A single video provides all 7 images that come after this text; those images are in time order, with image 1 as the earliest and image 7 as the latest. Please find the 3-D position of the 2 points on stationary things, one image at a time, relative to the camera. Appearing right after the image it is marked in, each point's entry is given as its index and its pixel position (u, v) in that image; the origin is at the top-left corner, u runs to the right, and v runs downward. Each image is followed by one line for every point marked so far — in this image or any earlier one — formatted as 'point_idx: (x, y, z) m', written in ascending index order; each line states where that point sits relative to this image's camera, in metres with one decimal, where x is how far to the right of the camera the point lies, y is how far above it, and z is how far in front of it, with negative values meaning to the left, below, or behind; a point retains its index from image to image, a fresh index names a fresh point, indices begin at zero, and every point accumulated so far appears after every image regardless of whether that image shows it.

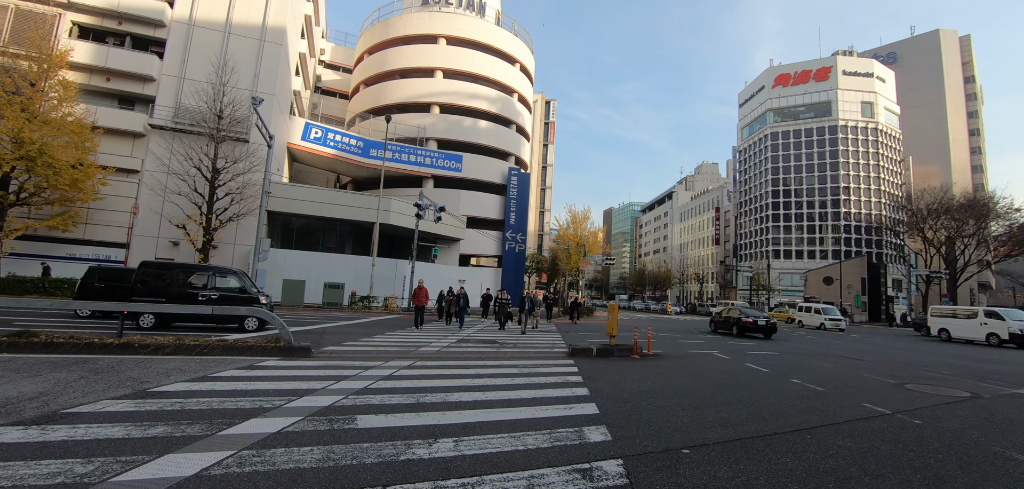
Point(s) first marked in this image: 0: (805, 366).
0: (+8.3, -3.5, +10.9) m
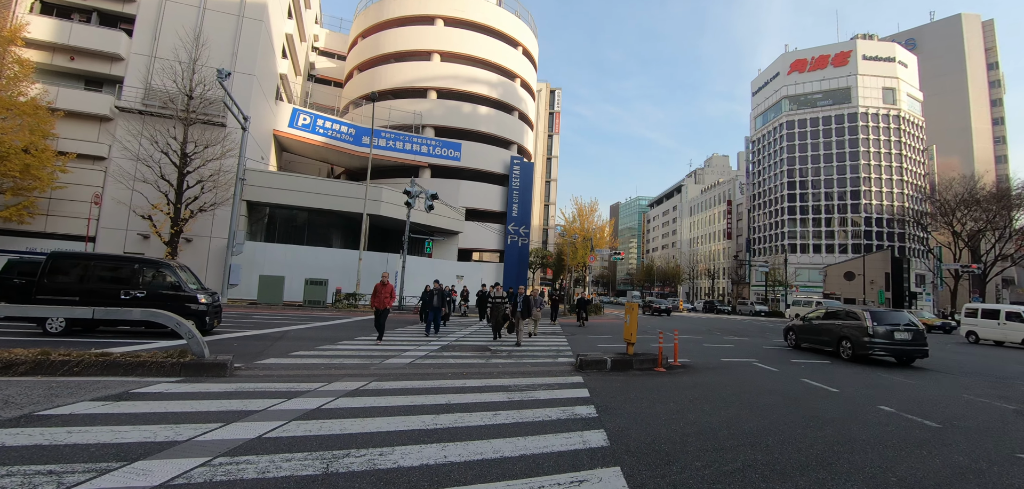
0: (+8.1, -3.0, +8.5) m
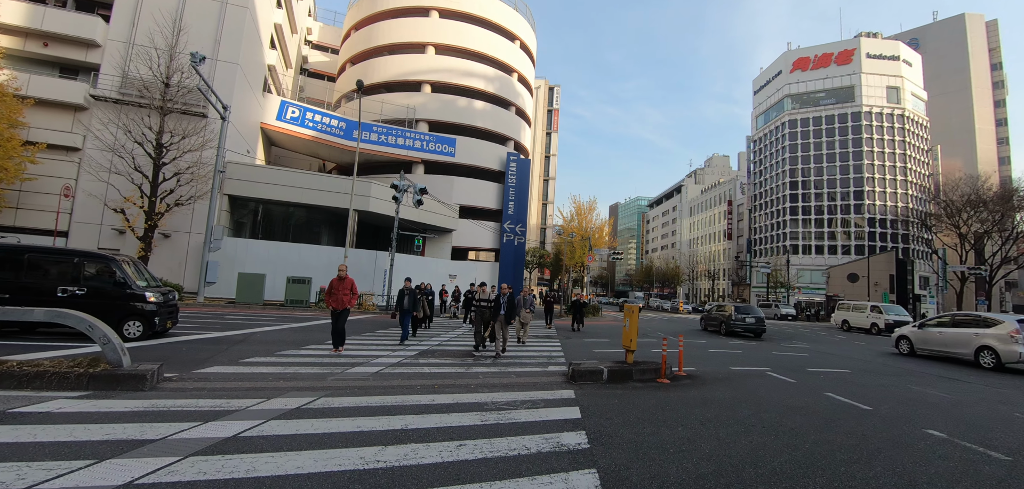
0: (+7.8, -2.9, +7.4) m
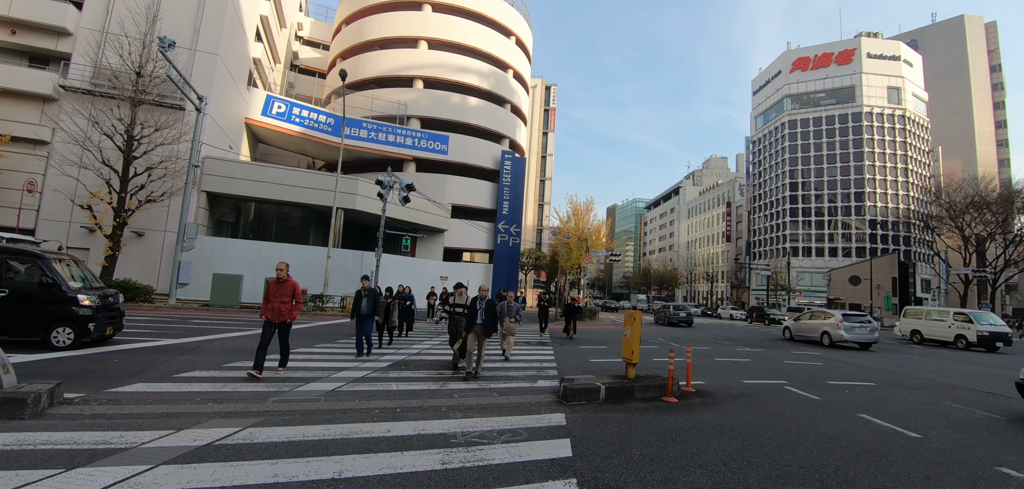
0: (+7.5, -2.9, +6.4) m
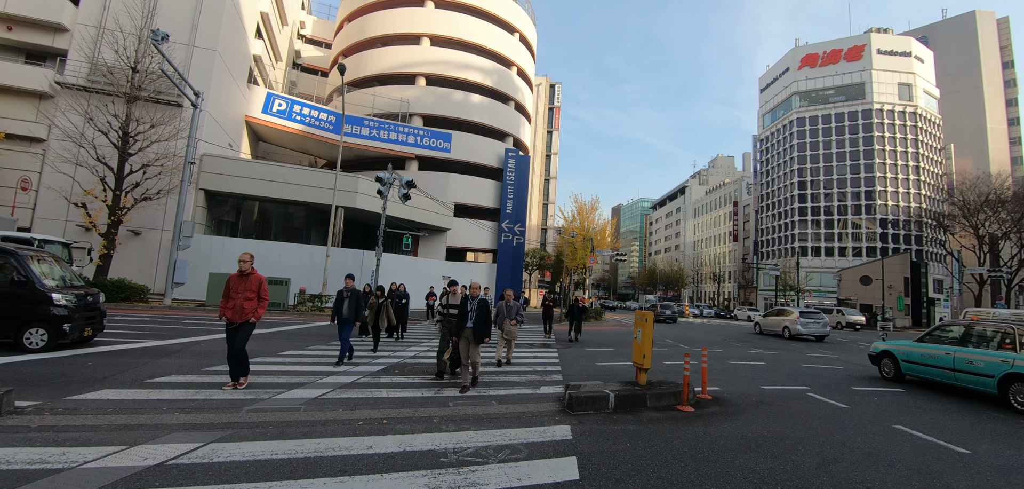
0: (+7.5, -2.8, +5.7) m
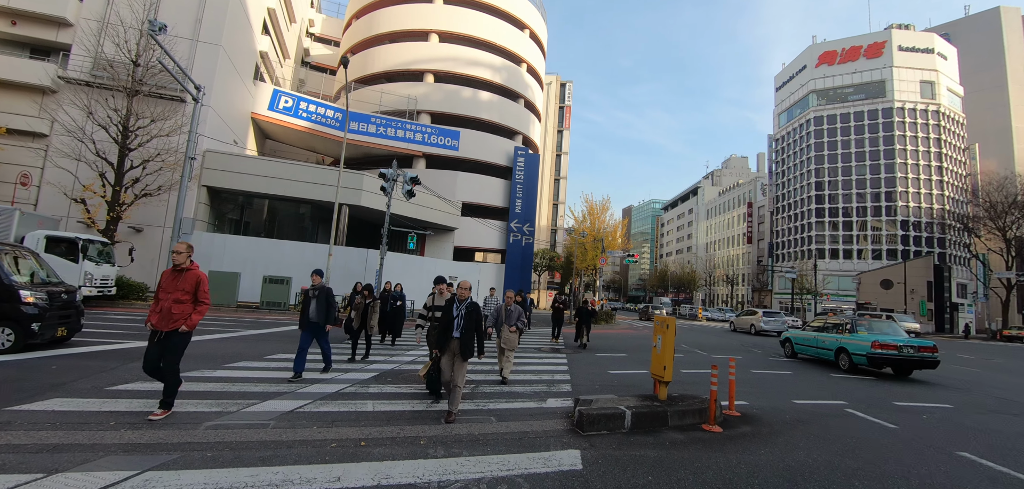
0: (+7.5, -2.8, +4.8) m
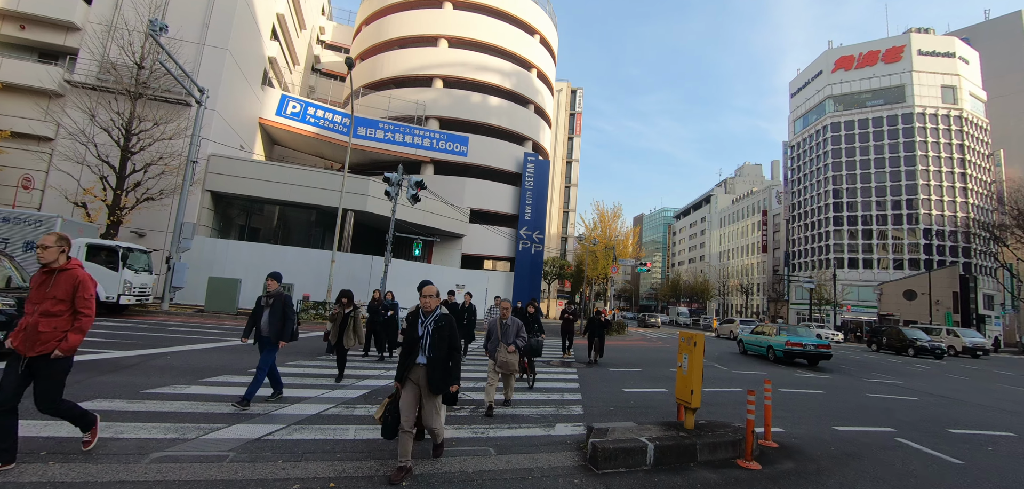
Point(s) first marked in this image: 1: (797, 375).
0: (+7.5, -2.8, +3.9) m
1: (+9.4, -4.3, +12.9) m
